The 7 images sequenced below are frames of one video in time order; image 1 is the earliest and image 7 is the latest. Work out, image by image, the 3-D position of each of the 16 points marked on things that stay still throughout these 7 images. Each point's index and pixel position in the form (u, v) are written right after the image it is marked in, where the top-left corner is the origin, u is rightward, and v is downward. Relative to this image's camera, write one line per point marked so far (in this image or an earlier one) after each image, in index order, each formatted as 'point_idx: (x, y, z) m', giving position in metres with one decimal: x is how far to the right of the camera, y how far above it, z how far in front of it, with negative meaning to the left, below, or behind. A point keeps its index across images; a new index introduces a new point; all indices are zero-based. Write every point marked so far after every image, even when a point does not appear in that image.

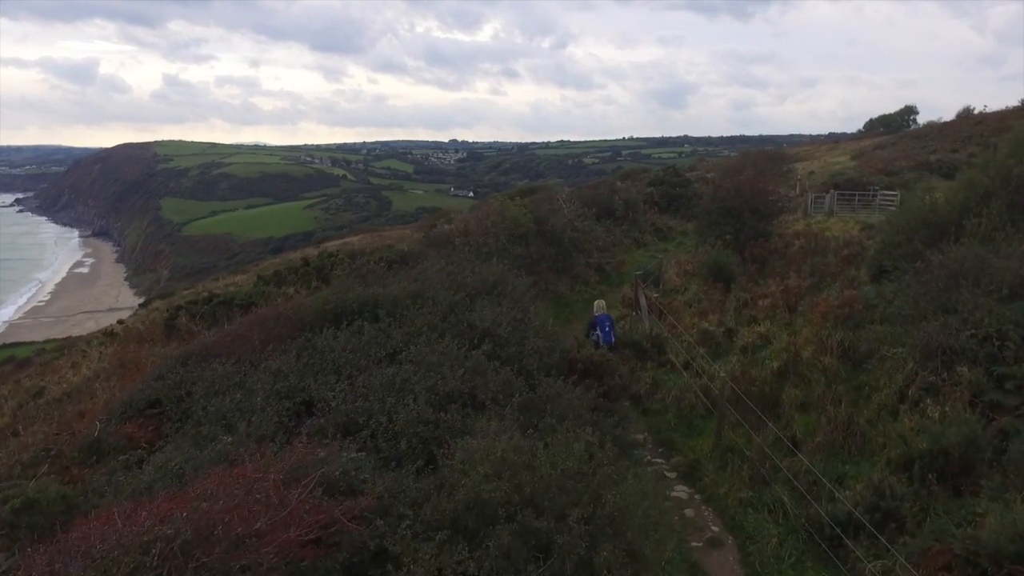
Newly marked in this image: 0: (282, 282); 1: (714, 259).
0: (-4.0, +0.1, +13.9) m
1: (+3.7, +0.5, +14.6) m
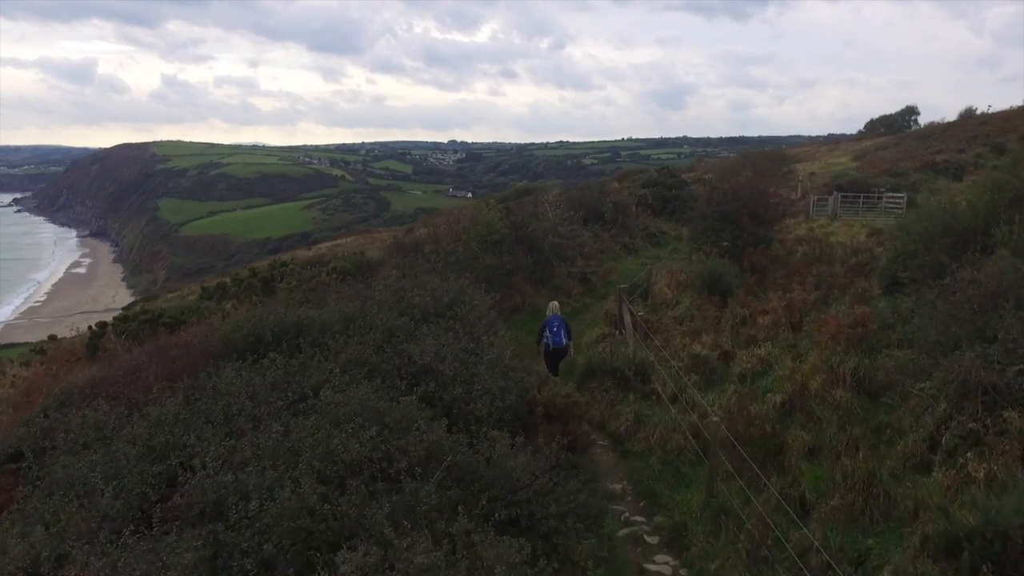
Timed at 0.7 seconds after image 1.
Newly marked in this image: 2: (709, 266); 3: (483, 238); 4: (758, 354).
0: (-4.4, -0.1, +12.4) m
1: (+3.2, +0.3, +13.1) m
2: (+3.2, +0.4, +13.3) m
3: (-0.5, +0.9, +14.0) m
4: (+3.1, -0.8, +10.1) m
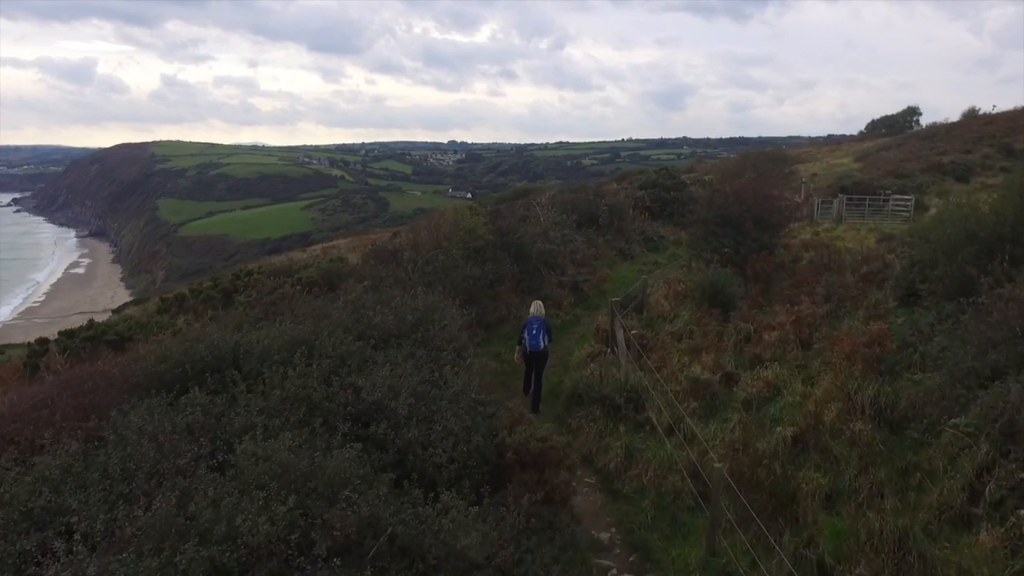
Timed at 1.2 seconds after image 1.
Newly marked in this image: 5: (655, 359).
0: (-4.7, -0.3, +11.4) m
1: (+3.0, +0.1, +12.1) m
2: (+3.0, +0.2, +12.2) m
3: (-0.7, +0.7, +13.0) m
4: (+2.8, -1.0, +9.1) m
5: (+1.8, -0.9, +9.9) m
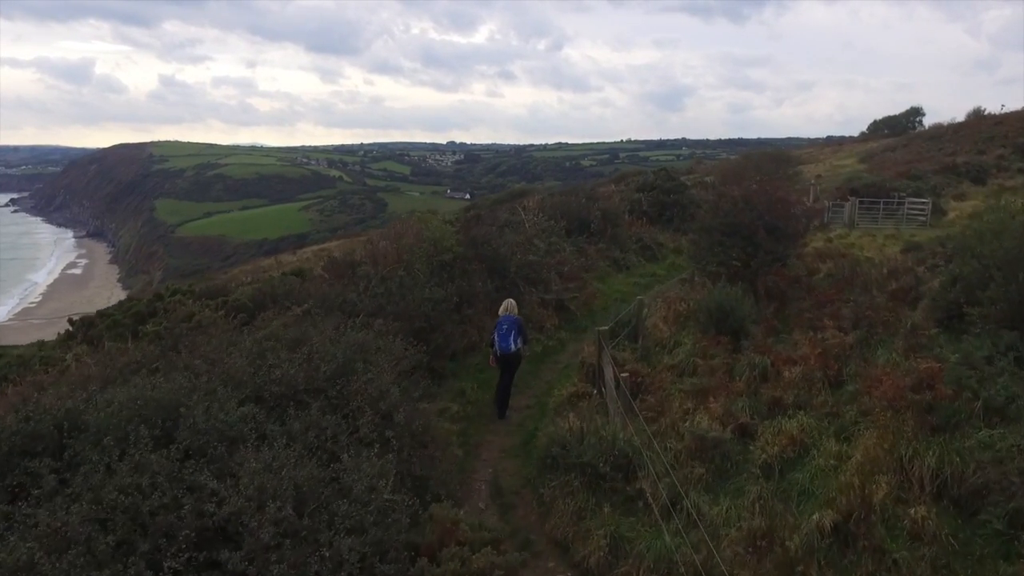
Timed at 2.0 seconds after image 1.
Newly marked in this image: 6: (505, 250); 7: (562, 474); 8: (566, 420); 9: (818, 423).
0: (-5.0, -0.6, +9.5) m
1: (+2.6, -0.2, +10.2) m
2: (+2.6, -0.1, +10.4) m
3: (-1.1, +0.4, +11.1) m
4: (+2.5, -1.3, +7.2) m
5: (+1.4, -1.2, +8.1) m
6: (-0.1, +0.6, +12.2) m
7: (+0.4, -1.6, +6.7) m
8: (+0.5, -1.3, +7.7) m
9: (+2.8, -1.2, +7.4) m
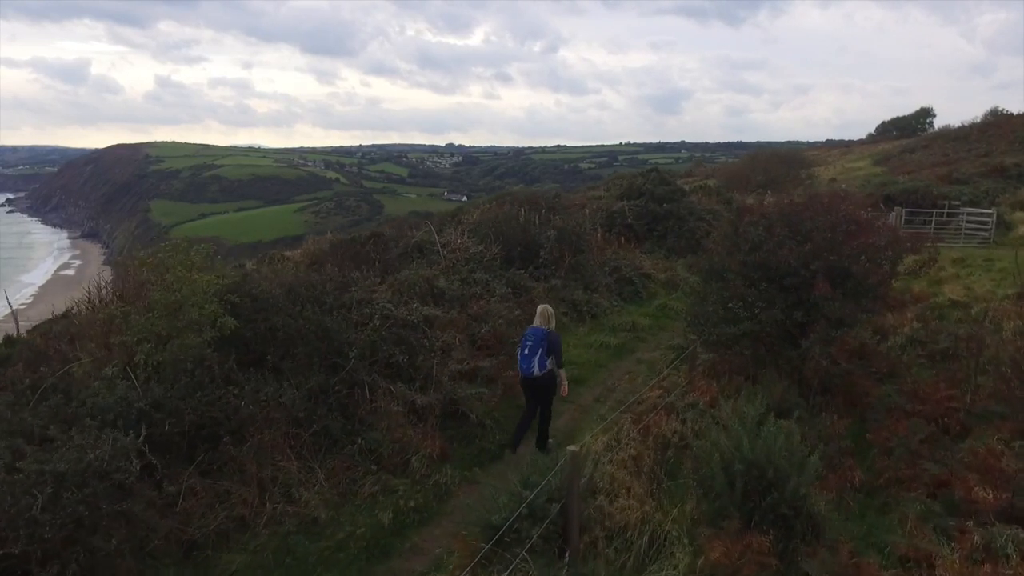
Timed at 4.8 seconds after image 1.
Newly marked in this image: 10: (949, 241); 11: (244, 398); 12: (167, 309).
0: (-6.2, -1.3, +4.1) m
1: (+1.4, -0.9, +4.8) m
2: (+1.4, -0.9, +5.0) m
3: (-2.3, -0.3, +5.7) m
4: (+1.3, -2.0, +1.8) m
5: (+0.2, -1.9, +2.7) m
6: (-1.3, -0.2, +6.8) m
7: (-0.8, -2.3, +1.3) m
8: (-0.7, -2.0, +2.3) m
9: (+1.6, -2.0, +2.0) m
10: (+9.6, +1.0, +17.7) m
11: (-1.8, -0.6, +5.5) m
12: (-2.3, -0.3, +5.7) m
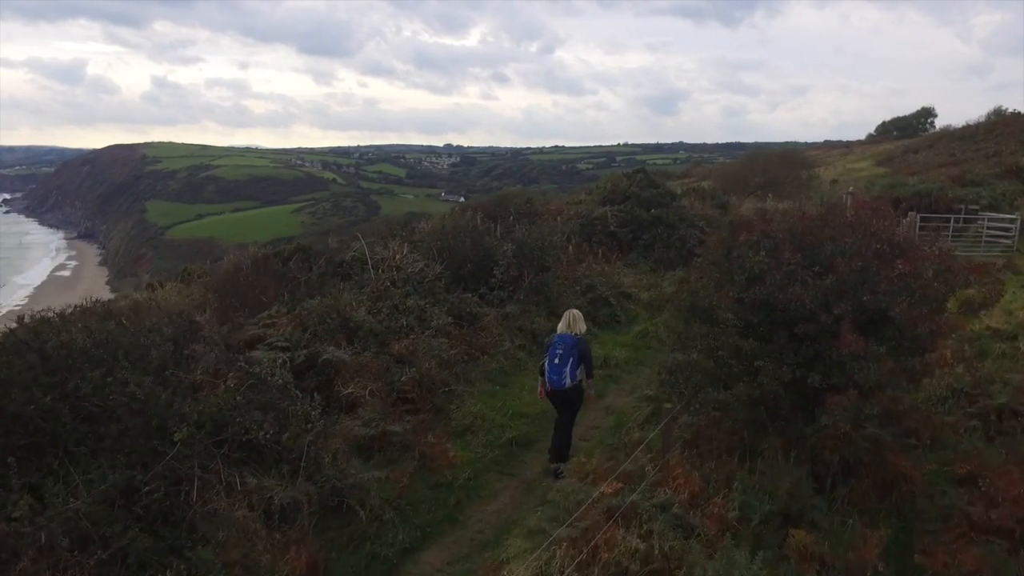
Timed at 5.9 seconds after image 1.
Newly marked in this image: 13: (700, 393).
0: (-6.8, -1.6, +2.2) m
1: (+0.8, -1.2, +3.0) m
2: (+0.8, -1.1, +3.1) m
3: (-2.9, -0.6, +3.8) m
4: (+0.7, -2.3, 0.0) m
5: (-0.4, -2.2, +0.8) m
6: (-1.9, -0.5, +4.9) m
7: (-1.3, -2.6, -0.6) m
8: (-1.3, -2.3, +0.5) m
9: (+1.1, -2.3, +0.2) m
10: (+9.0, +0.8, +15.9) m
11: (-2.4, -0.9, +3.7) m
12: (-2.9, -0.6, +3.9) m
13: (+1.3, -0.6, +5.2) m
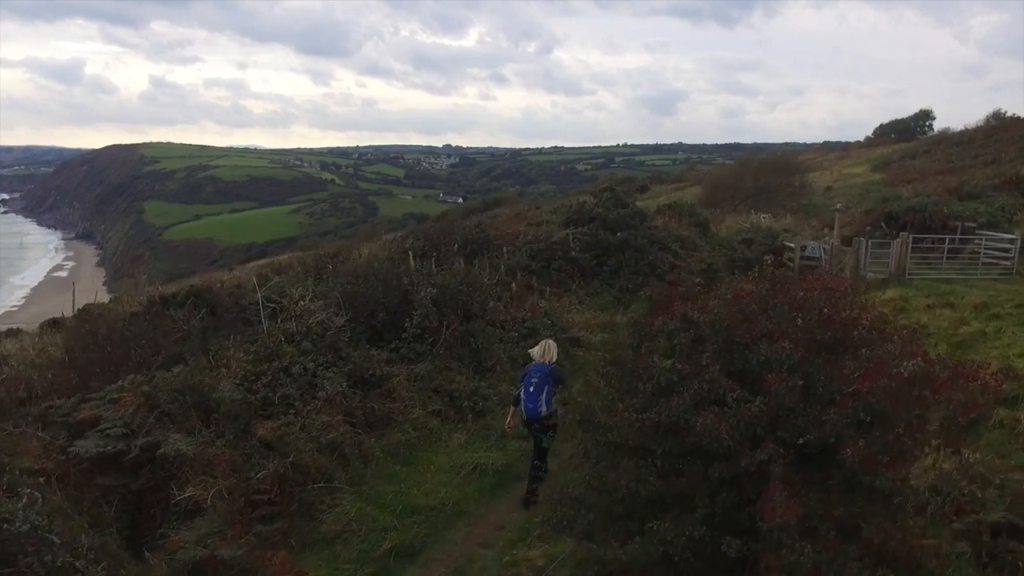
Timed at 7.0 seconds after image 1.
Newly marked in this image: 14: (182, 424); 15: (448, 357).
0: (-7.6, -2.1, +1.0) m
1: (0.0, -1.7, +1.7) m
2: (+0.1, -1.6, +1.9) m
3: (-3.7, -1.1, +2.6) m
4: (-0.1, -2.8, -1.3) m
5: (-1.1, -2.7, -0.4) m
6: (-2.7, -1.0, +3.7) m
7: (-2.1, -3.1, -1.8) m
8: (-2.0, -2.8, -0.8) m
9: (+0.3, -2.8, -1.1) m
10: (+8.2, +0.2, +14.7) m
11: (-3.2, -1.4, +2.5) m
12: (-3.6, -1.1, +2.6) m
13: (+0.5, -1.1, +4.0) m
14: (-2.3, -0.9, +5.8) m
15: (-0.7, -0.7, +7.9) m
